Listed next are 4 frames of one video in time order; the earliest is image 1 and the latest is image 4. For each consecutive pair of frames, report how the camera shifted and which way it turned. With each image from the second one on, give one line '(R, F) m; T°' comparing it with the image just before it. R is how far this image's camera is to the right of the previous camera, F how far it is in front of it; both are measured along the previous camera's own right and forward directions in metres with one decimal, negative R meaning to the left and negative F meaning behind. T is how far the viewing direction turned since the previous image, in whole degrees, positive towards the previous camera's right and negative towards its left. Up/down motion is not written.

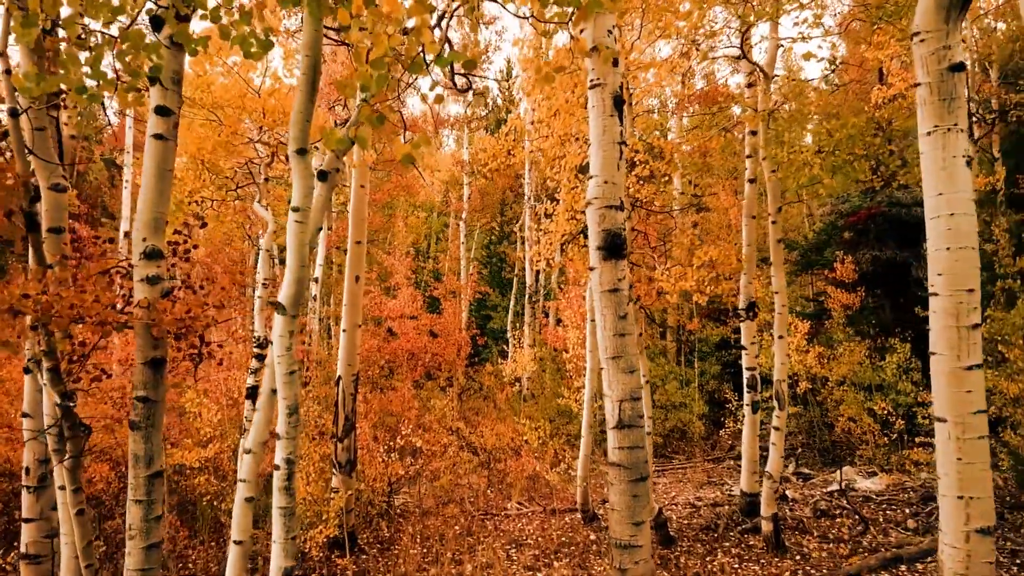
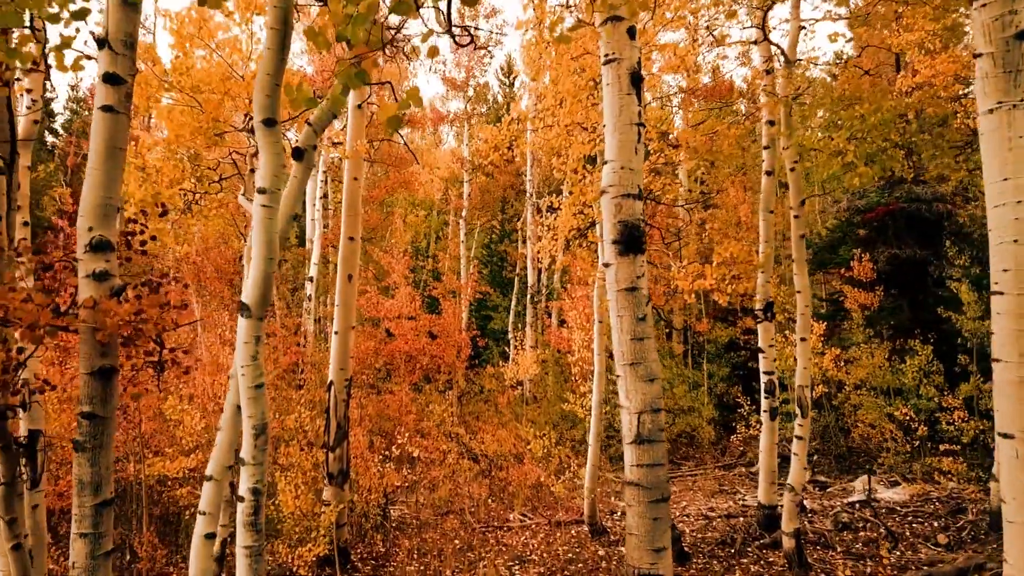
(0.0, +0.5) m; 0°
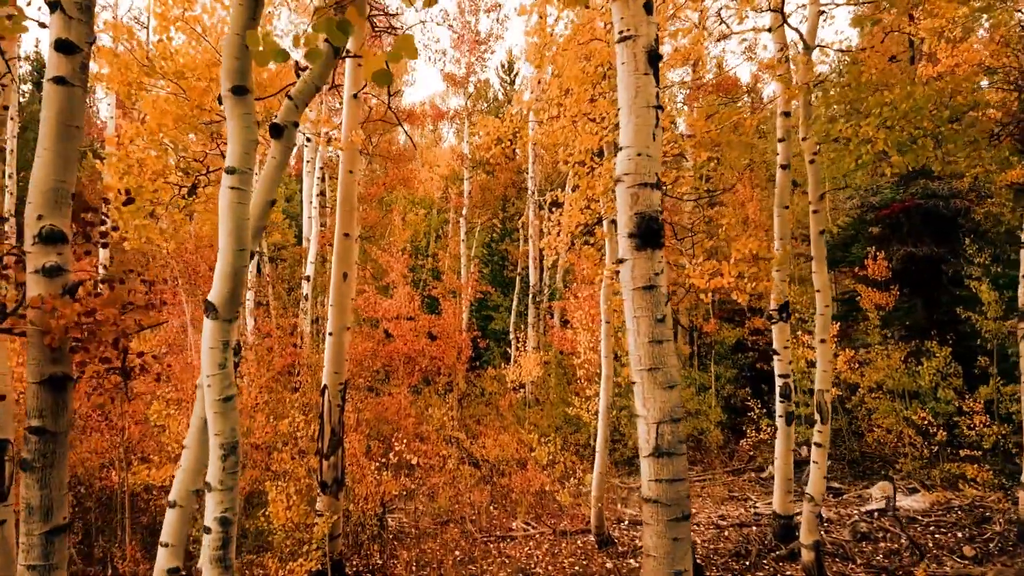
(0.0, +0.4) m; 0°
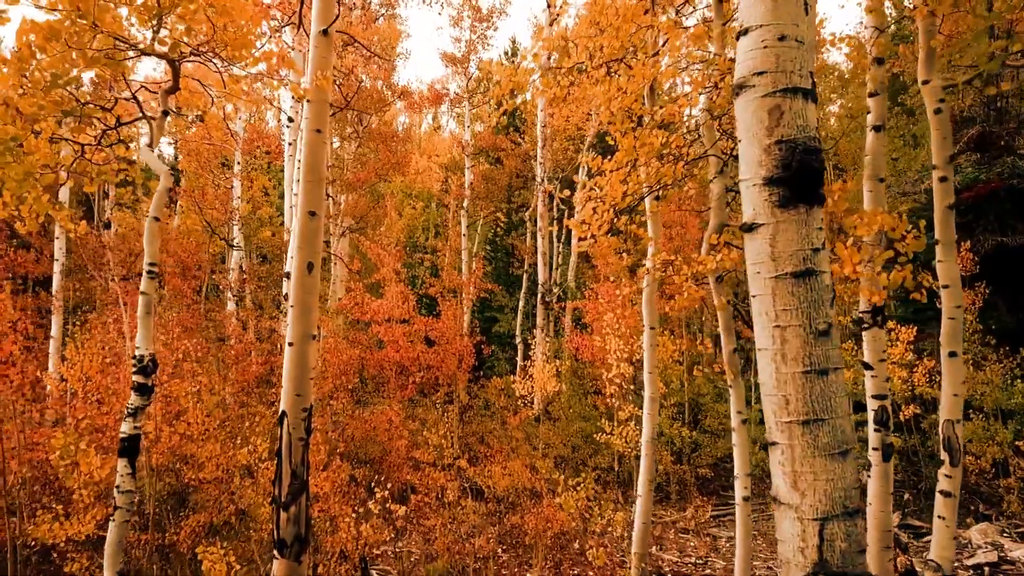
(-0.2, +1.7) m; 0°
